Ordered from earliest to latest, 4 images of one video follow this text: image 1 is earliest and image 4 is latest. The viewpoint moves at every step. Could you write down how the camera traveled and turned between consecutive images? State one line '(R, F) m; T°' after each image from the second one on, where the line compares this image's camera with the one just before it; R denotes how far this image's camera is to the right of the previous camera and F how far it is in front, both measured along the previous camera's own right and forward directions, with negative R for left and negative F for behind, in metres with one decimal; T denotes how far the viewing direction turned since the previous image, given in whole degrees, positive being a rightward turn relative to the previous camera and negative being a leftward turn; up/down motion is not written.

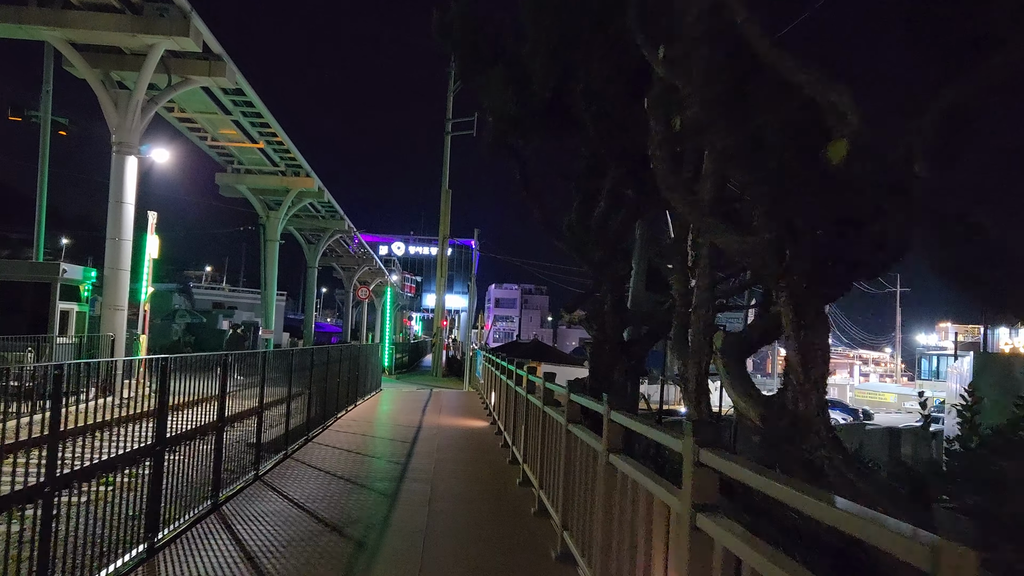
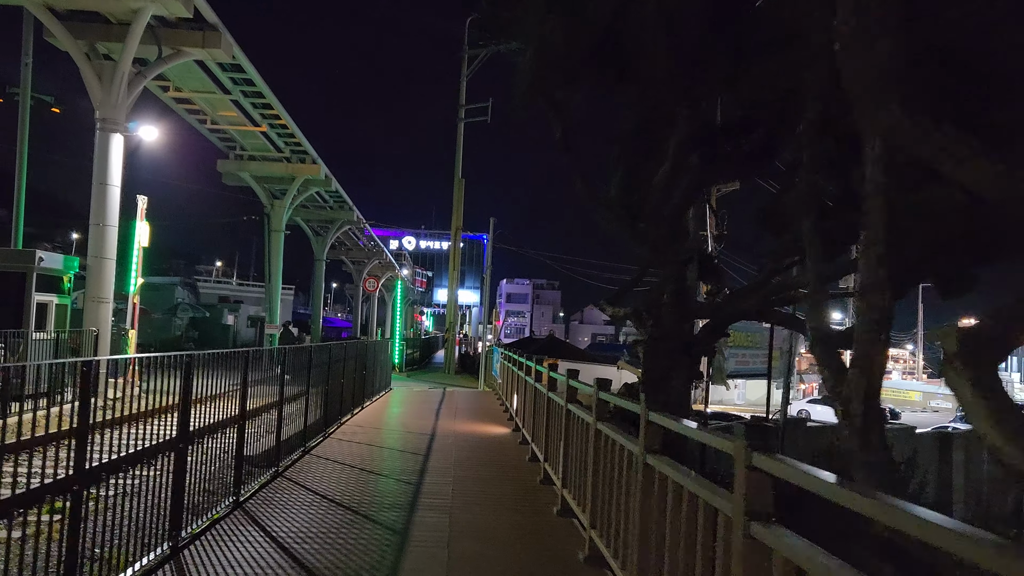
(-0.2, +1.0) m; -1°
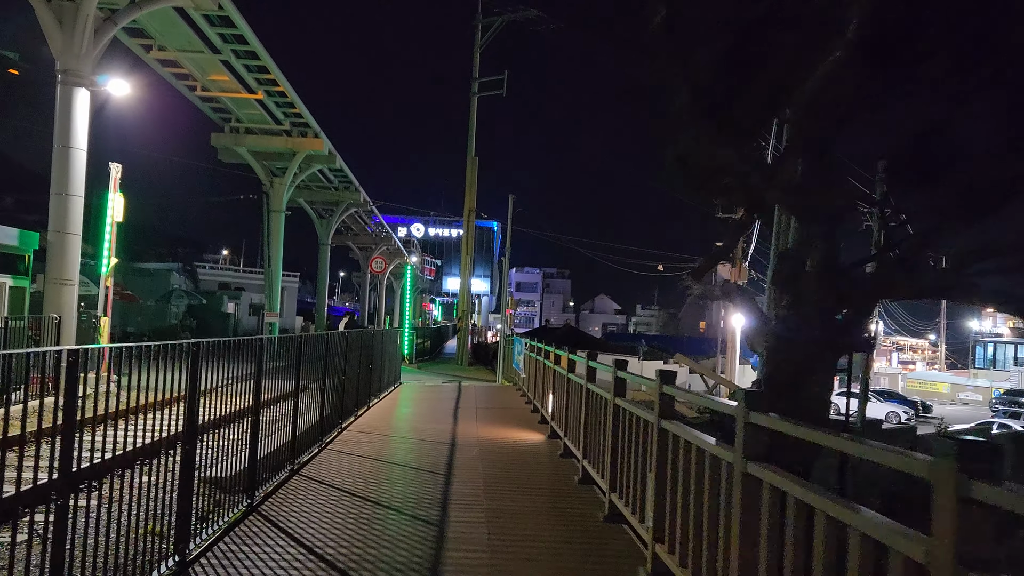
(-0.3, +1.4) m; -1°
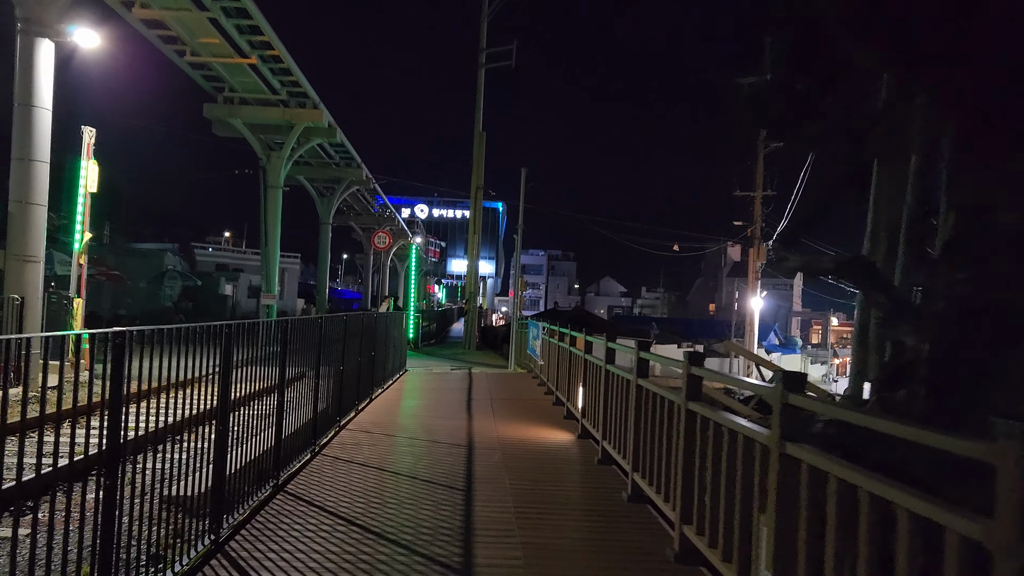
(-0.2, +0.9) m; 0°
